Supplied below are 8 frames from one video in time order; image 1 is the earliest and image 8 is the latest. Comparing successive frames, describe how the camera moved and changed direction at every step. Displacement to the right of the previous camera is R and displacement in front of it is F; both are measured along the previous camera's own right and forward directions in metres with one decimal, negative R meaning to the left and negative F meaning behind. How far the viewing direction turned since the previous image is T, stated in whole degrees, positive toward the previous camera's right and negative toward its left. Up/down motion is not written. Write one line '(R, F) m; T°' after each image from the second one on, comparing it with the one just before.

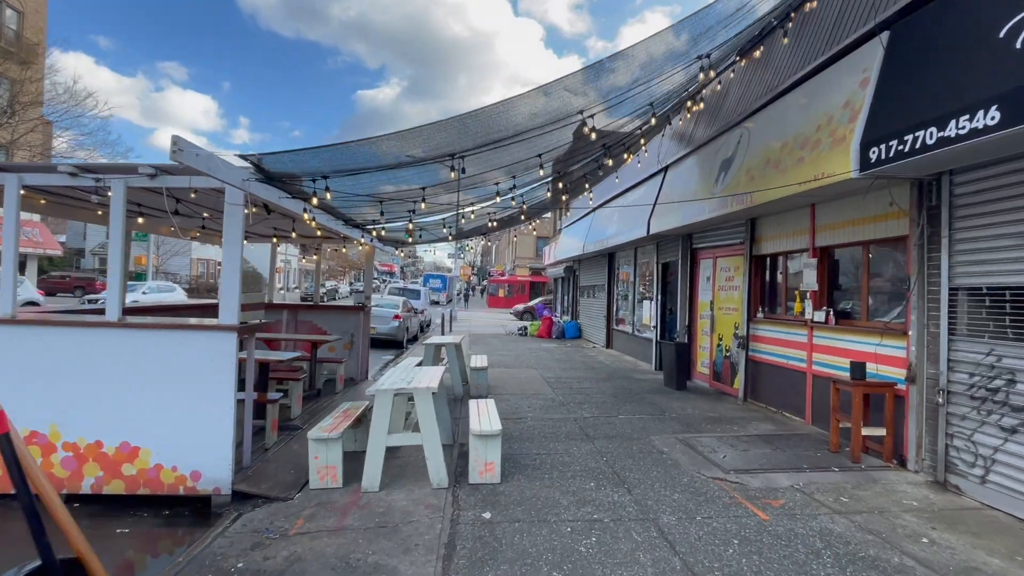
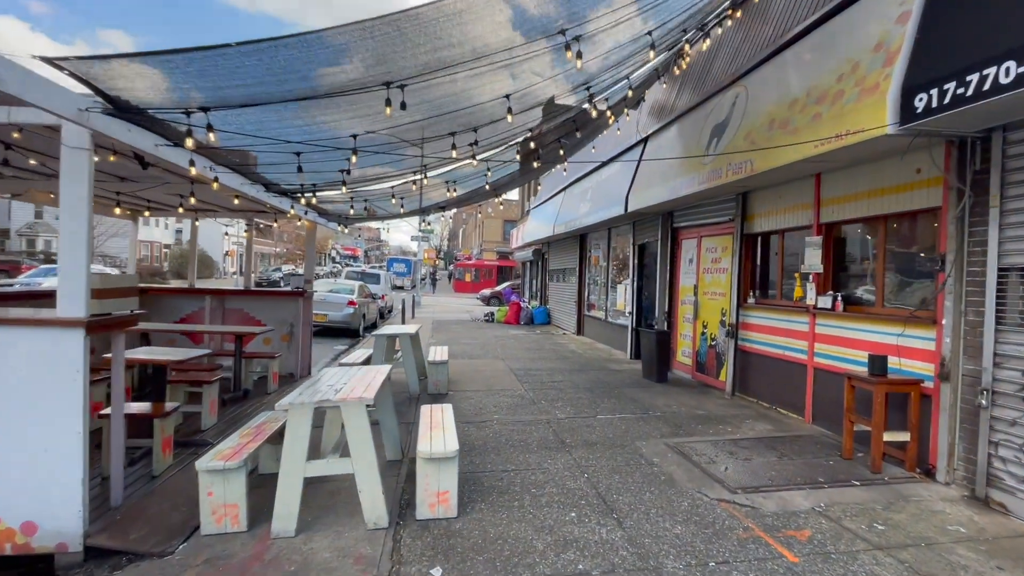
(+0.1, +1.1) m; +4°
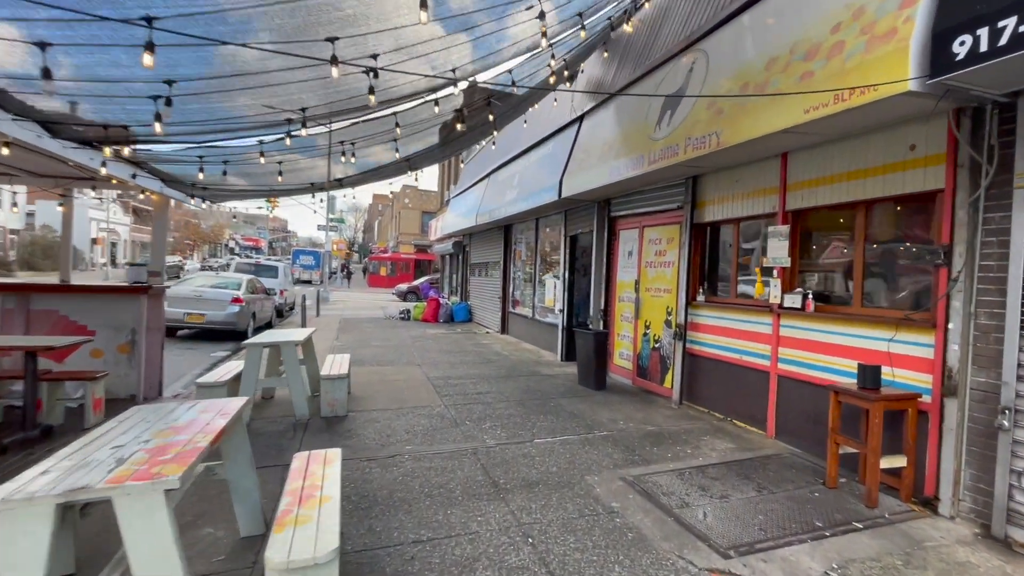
(0.0, +1.3) m; +10°
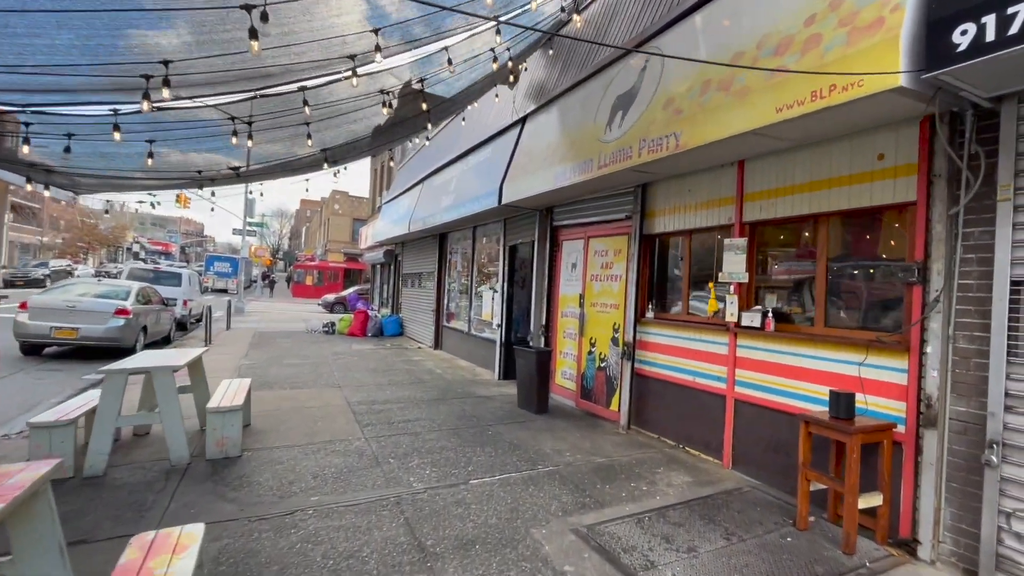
(0.0, +0.7) m; +8°
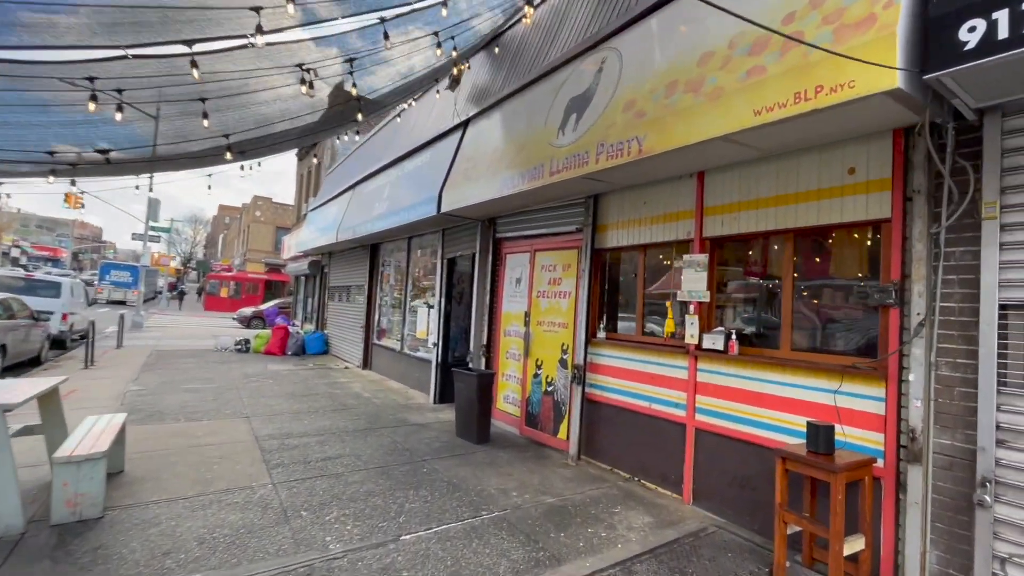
(-0.1, +0.6) m; +8°
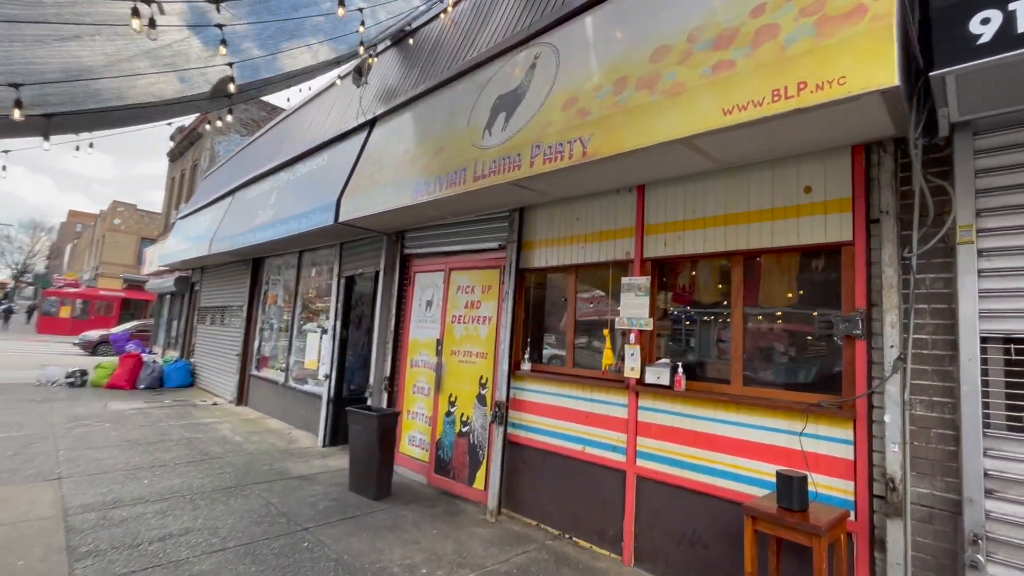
(-0.1, +0.8) m; +12°
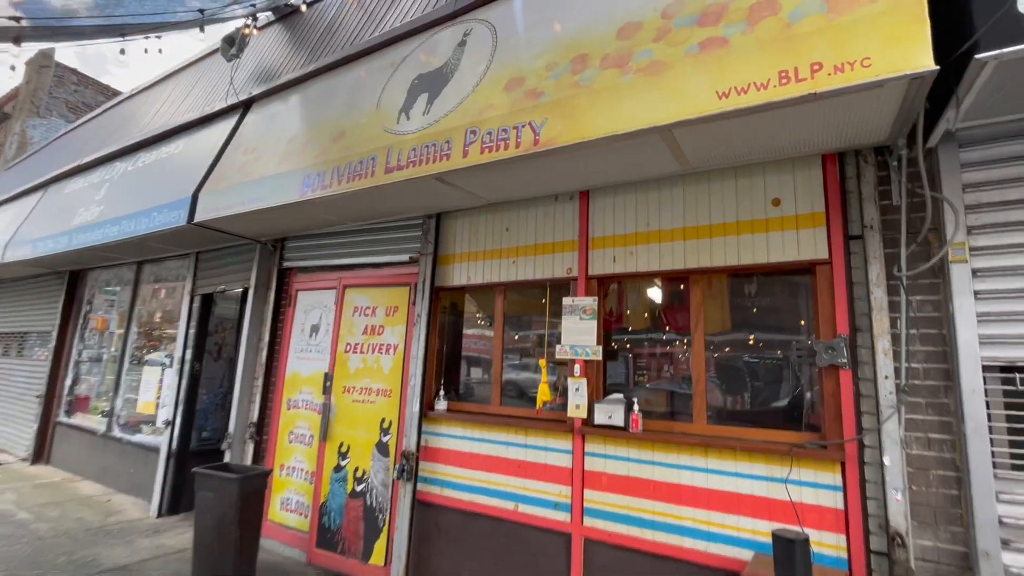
(-0.2, +0.8) m; +14°
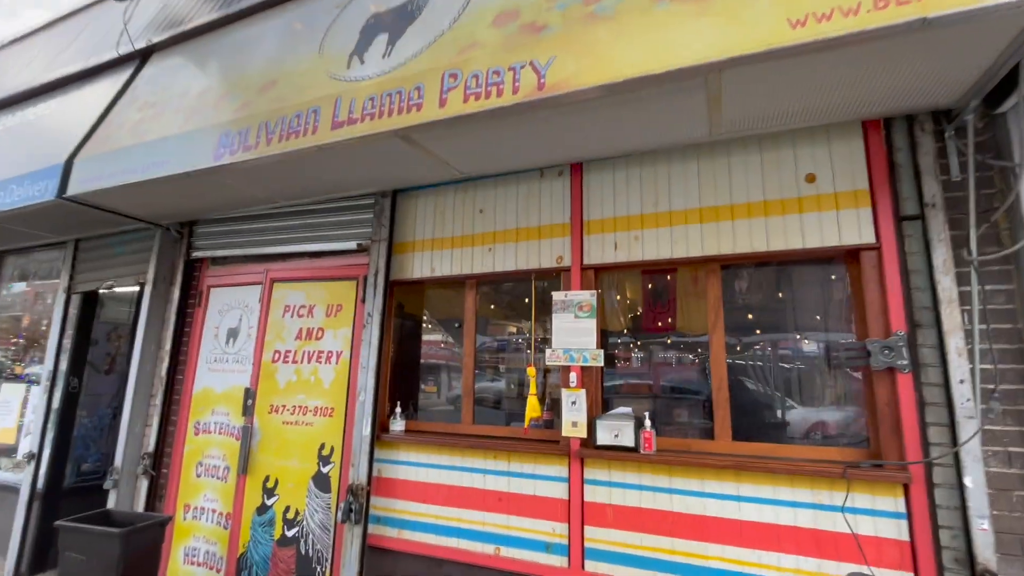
(-0.3, +0.7) m; +8°
